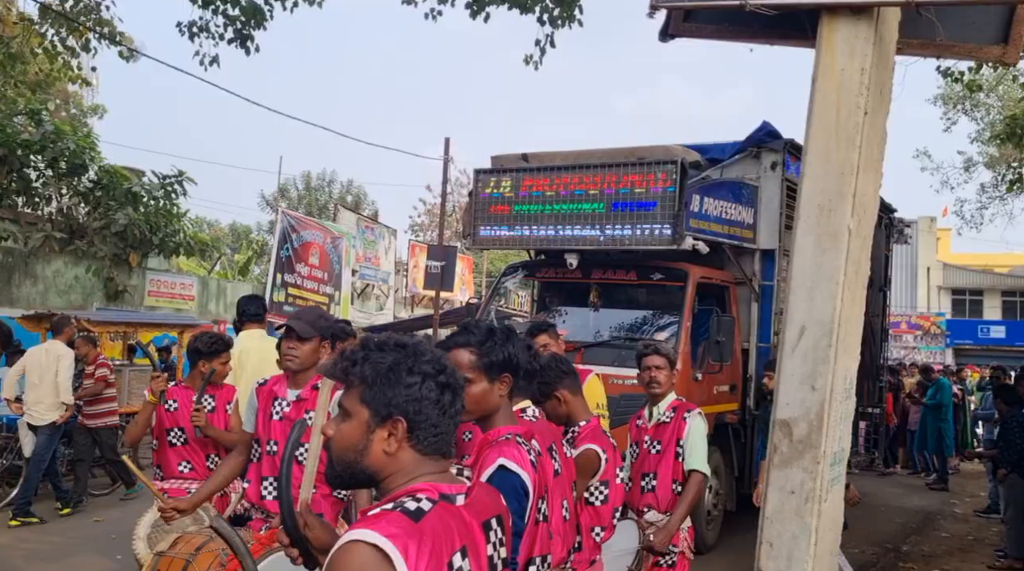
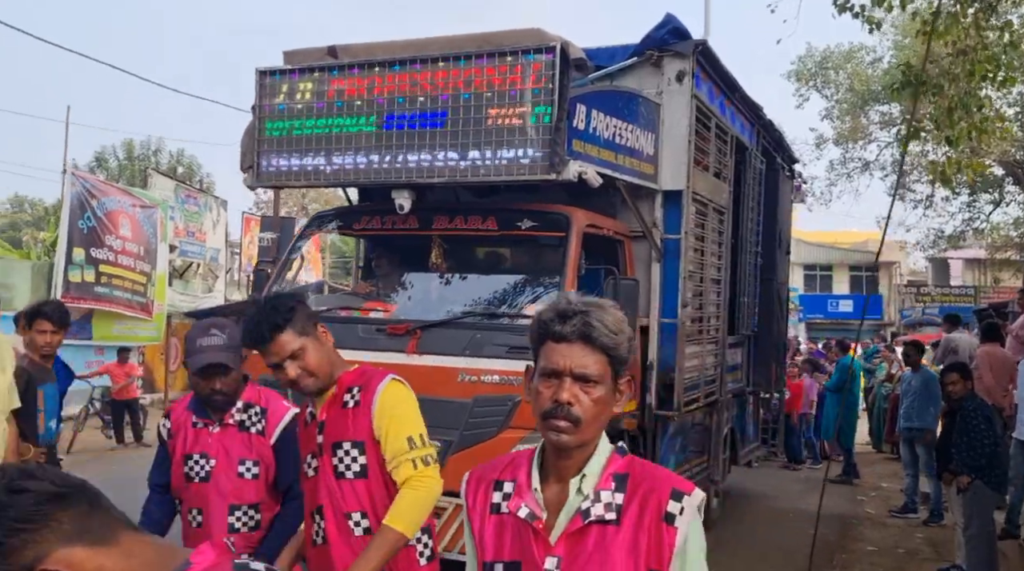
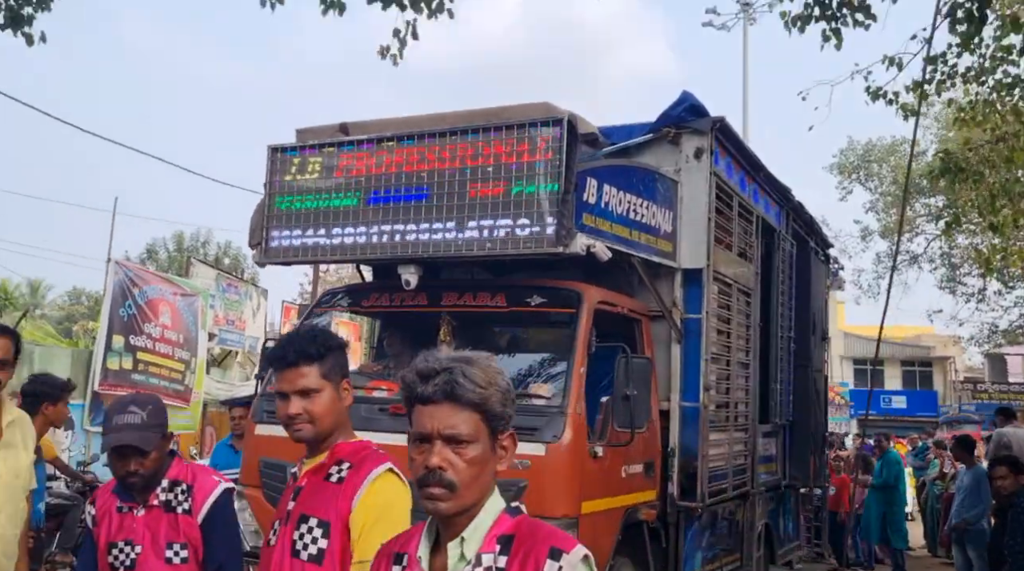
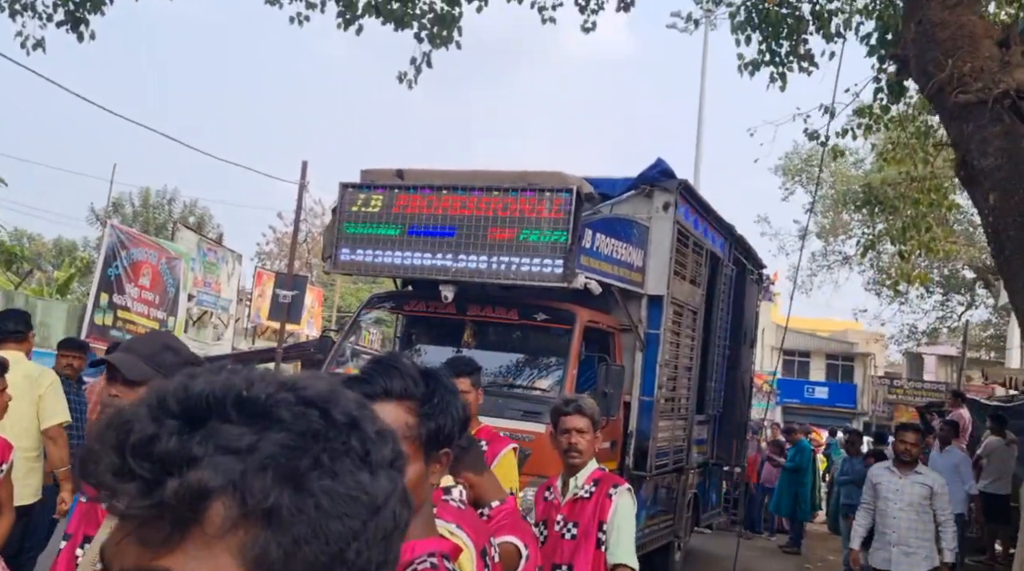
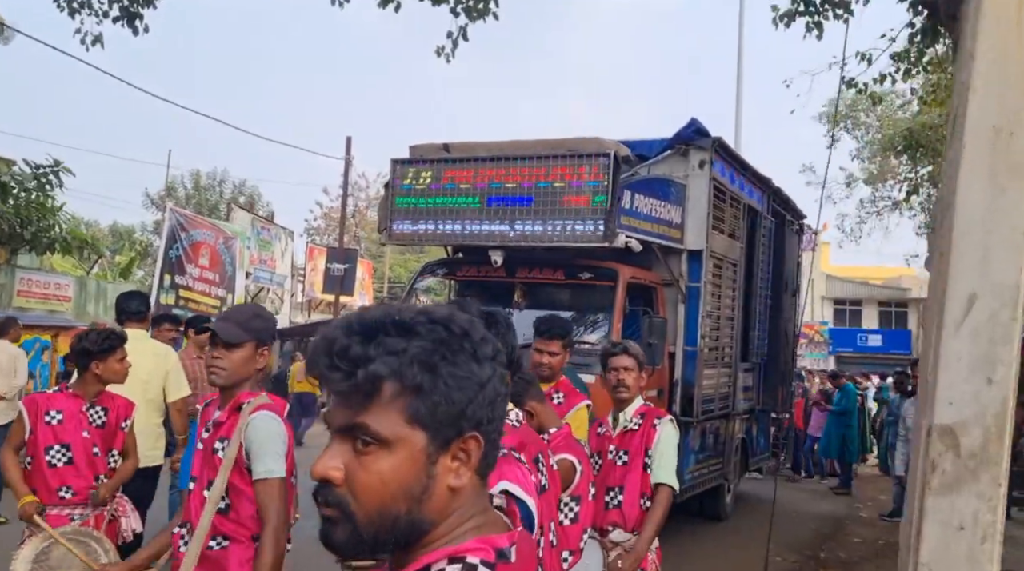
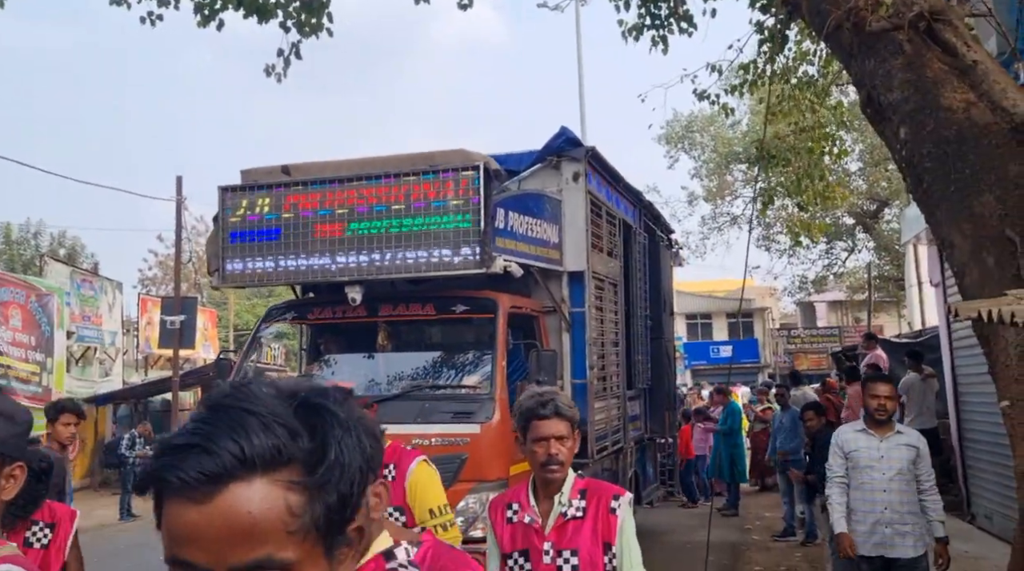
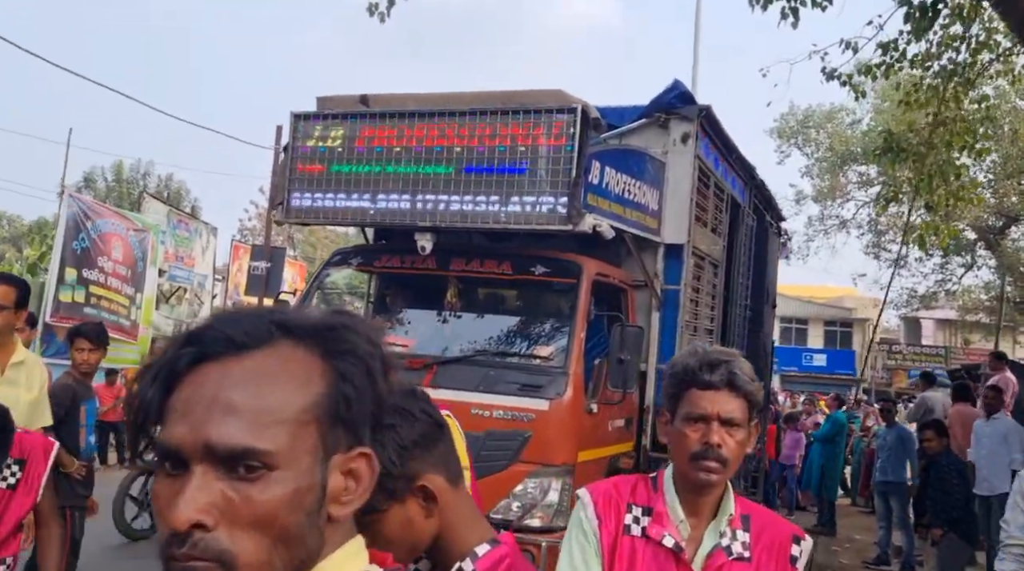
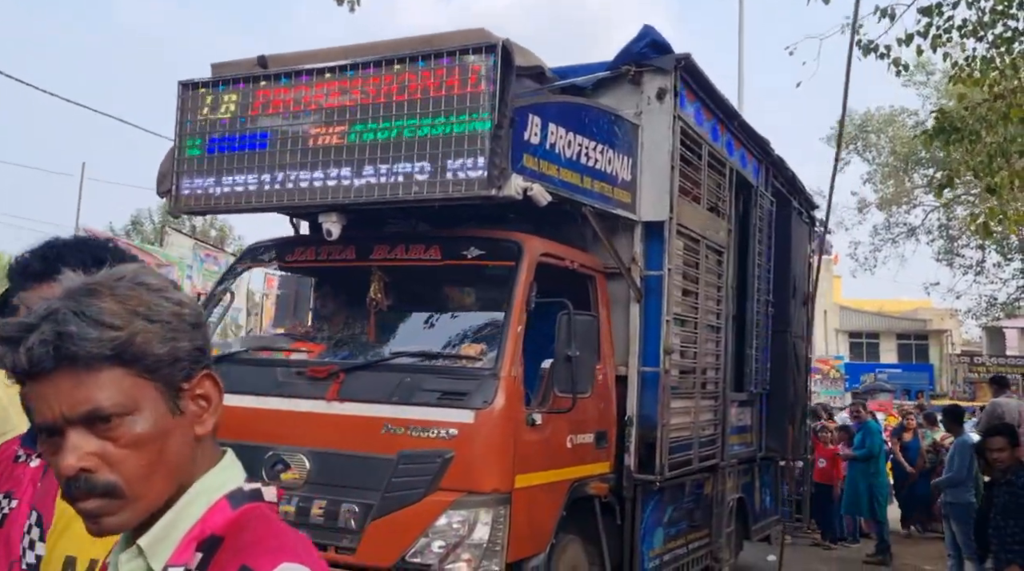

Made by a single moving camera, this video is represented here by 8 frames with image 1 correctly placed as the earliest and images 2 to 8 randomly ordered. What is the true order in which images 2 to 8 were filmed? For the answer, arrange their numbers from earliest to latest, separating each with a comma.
5, 4, 6, 7, 2, 3, 8
